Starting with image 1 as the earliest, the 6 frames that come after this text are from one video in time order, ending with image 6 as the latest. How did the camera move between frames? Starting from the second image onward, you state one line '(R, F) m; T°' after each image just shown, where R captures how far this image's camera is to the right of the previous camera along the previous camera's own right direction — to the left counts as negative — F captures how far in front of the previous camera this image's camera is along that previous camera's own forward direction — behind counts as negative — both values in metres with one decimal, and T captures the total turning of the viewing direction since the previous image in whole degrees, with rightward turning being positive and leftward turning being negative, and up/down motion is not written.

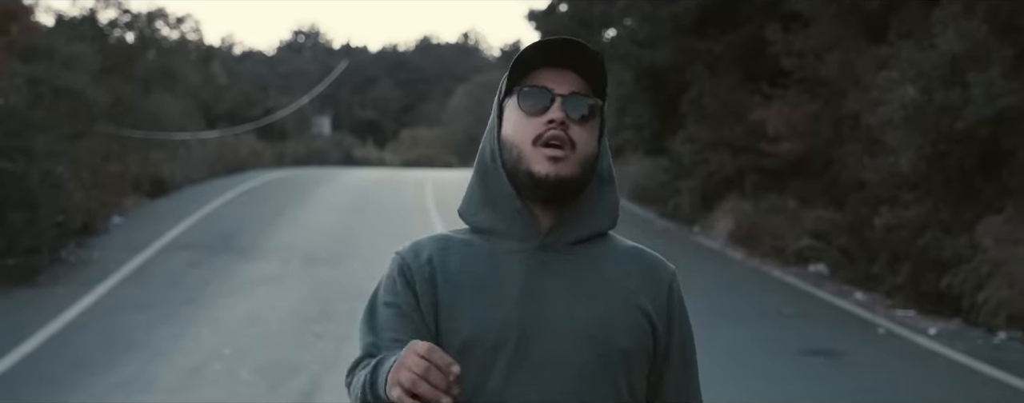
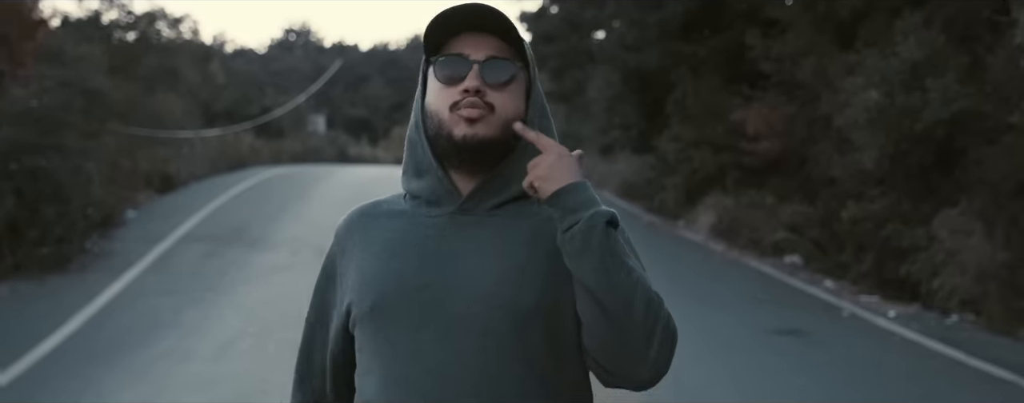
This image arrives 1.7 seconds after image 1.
(-0.1, -1.1) m; 0°
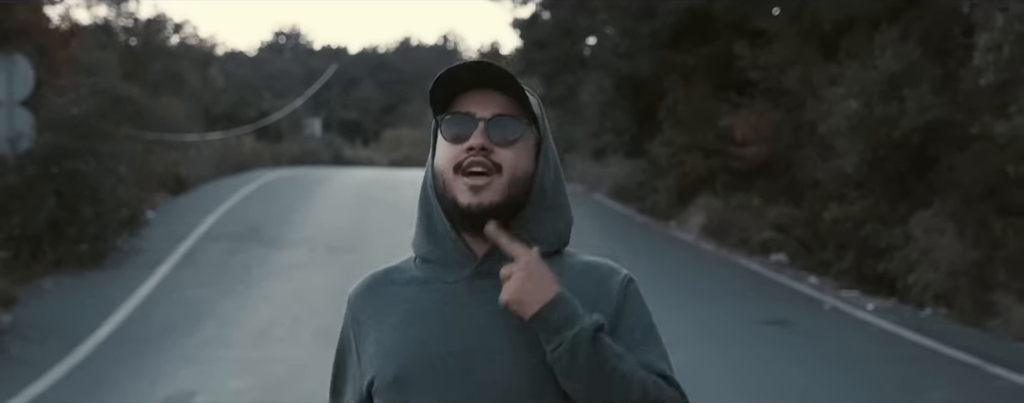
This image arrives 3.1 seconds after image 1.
(-0.3, -1.1) m; +1°
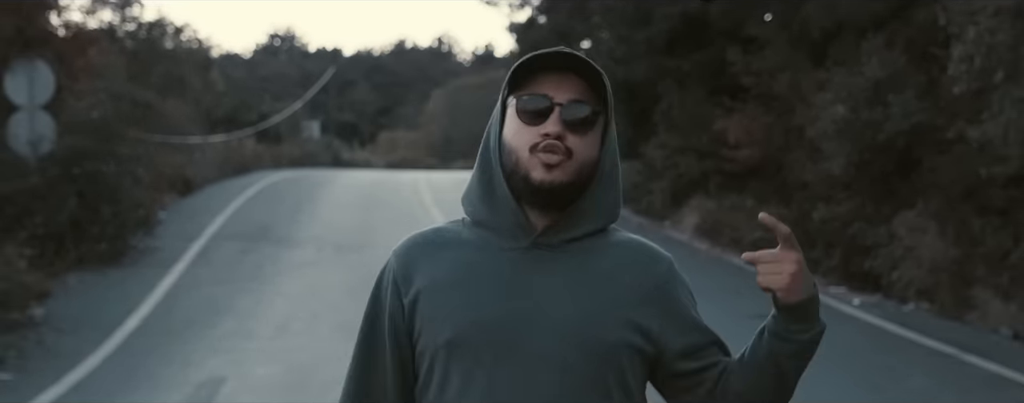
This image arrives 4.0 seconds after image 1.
(-0.1, -0.7) m; 0°
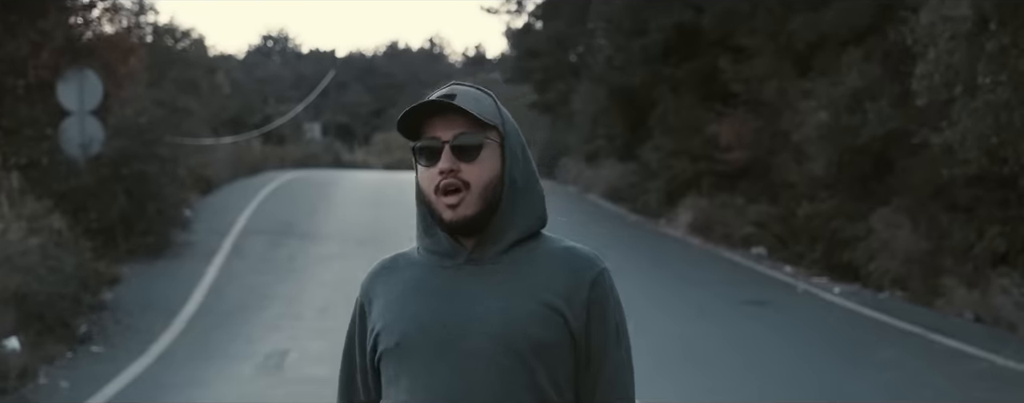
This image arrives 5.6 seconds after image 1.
(-0.3, -1.6) m; +1°
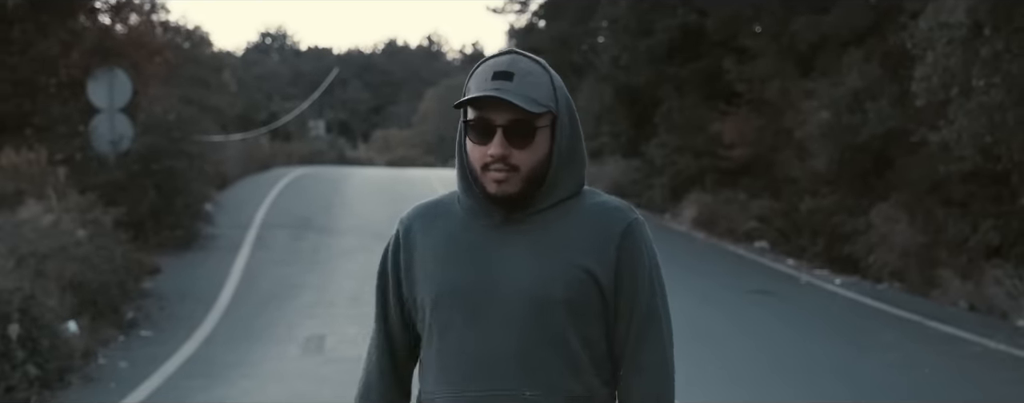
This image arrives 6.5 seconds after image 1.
(-0.3, -0.8) m; 0°
